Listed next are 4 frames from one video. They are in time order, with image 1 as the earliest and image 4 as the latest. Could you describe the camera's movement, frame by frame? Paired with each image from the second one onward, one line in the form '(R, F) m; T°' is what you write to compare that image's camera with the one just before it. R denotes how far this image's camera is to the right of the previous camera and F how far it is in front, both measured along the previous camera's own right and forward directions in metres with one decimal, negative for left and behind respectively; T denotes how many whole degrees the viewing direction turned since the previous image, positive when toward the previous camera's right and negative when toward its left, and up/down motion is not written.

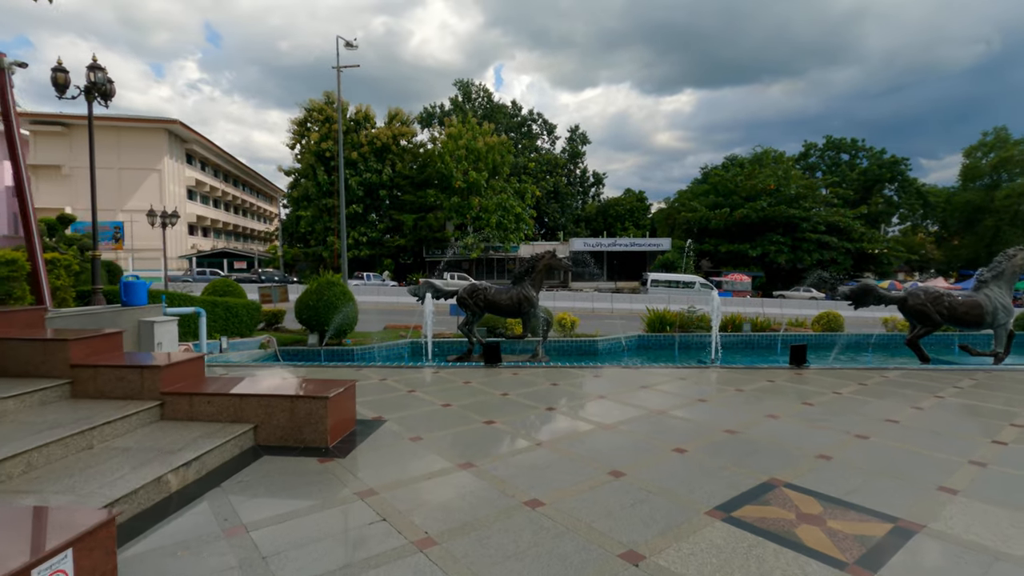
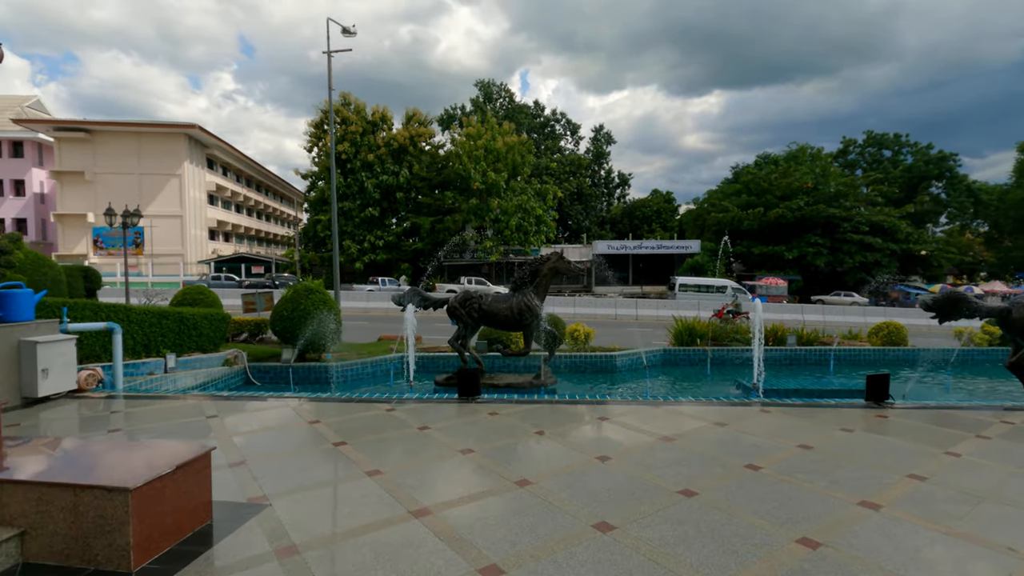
(+0.4, +1.6) m; -3°
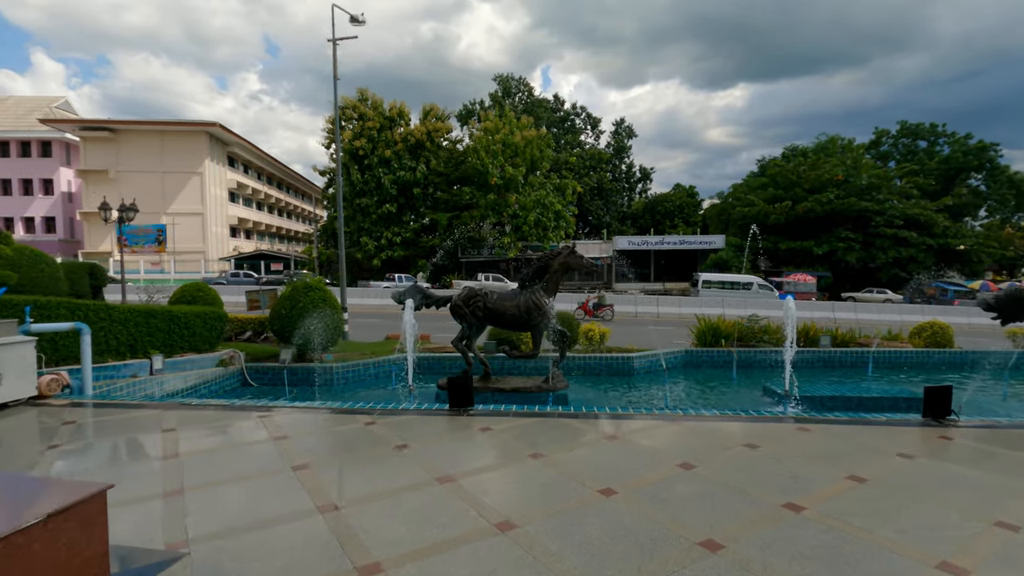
(+0.2, +0.6) m; -2°
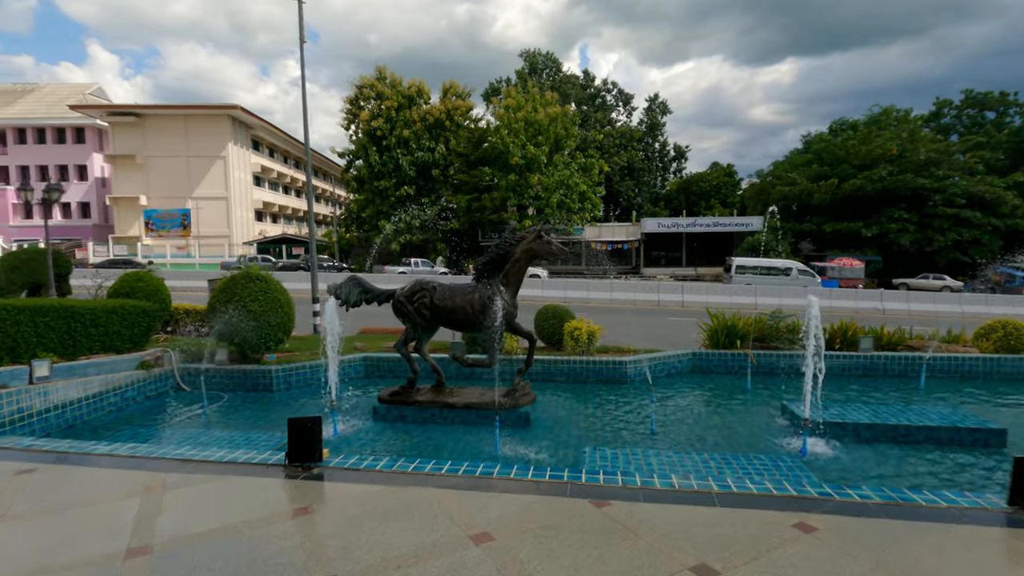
(+1.0, +1.5) m; -4°
